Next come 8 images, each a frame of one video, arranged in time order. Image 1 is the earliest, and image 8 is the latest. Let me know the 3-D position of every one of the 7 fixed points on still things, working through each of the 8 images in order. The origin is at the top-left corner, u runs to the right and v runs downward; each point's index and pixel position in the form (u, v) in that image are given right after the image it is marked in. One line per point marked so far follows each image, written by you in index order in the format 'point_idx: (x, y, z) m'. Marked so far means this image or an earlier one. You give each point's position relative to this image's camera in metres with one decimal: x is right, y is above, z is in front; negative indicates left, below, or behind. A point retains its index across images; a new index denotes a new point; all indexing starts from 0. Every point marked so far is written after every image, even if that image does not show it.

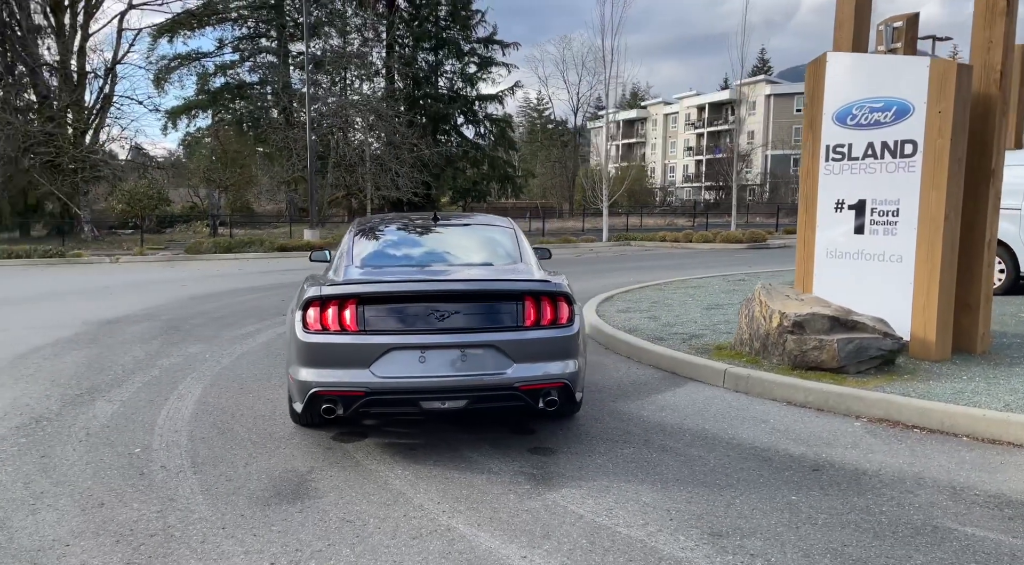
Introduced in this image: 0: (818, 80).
0: (+3.1, +2.0, +7.3) m
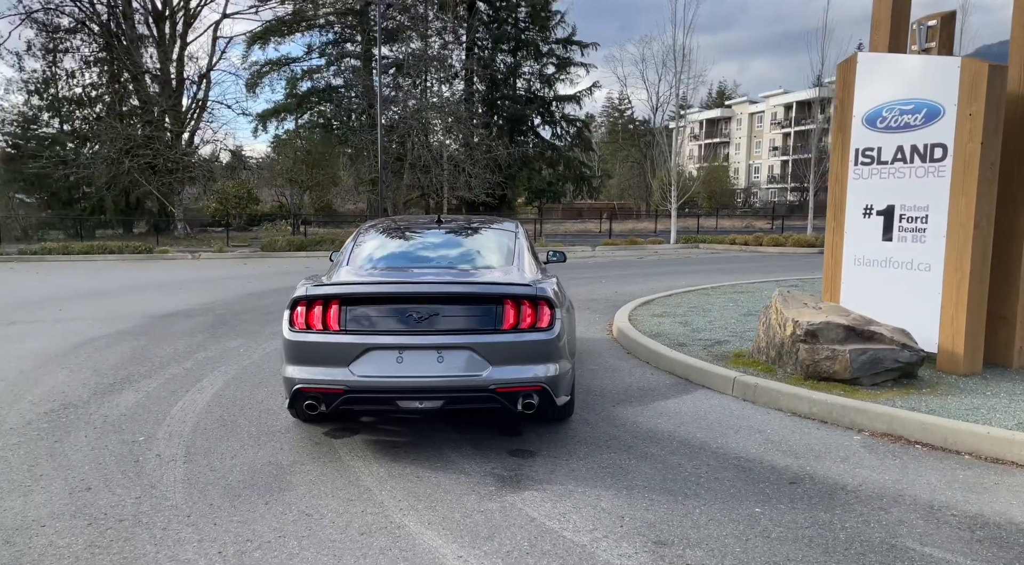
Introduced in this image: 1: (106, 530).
0: (+3.3, +2.0, +7.1) m
1: (-1.7, -1.0, +3.0) m
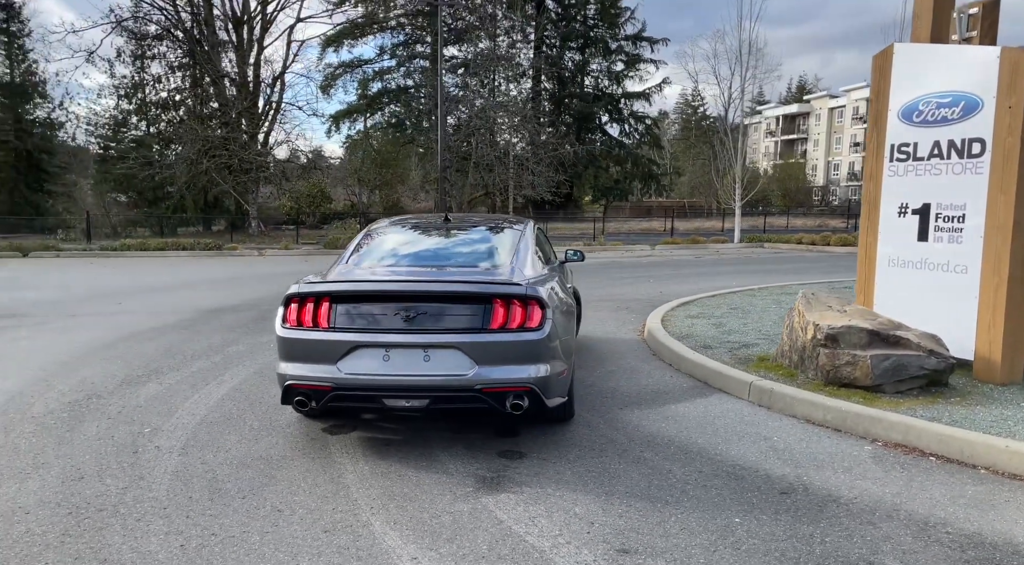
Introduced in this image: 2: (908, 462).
0: (+3.5, +1.9, +6.8) m
1: (-1.8, -1.0, +3.1) m
2: (+2.2, -1.0, +4.1) m
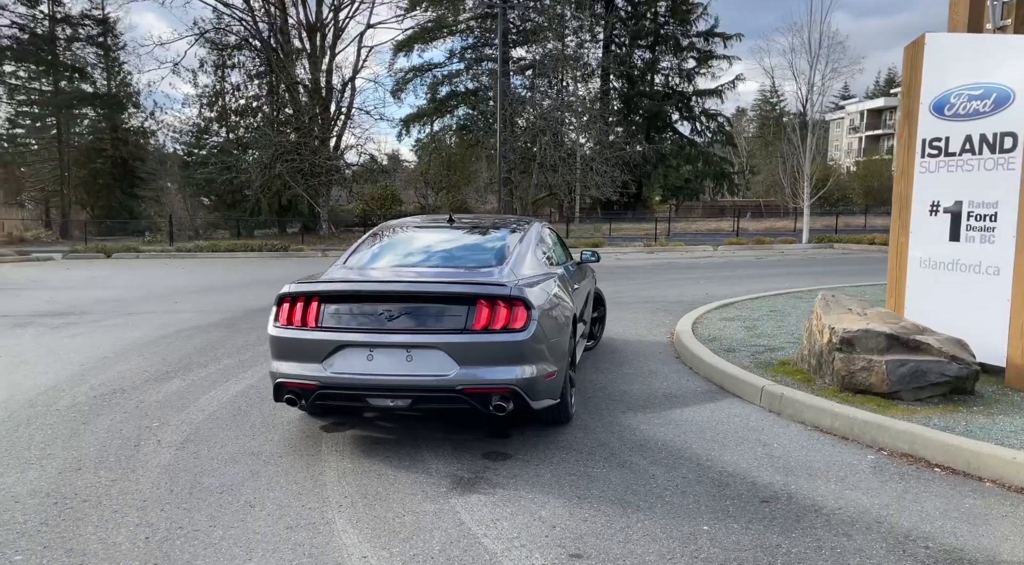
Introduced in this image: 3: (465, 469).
0: (+3.6, +1.9, +6.5) m
1: (-2.0, -1.0, +3.2) m
2: (+2.1, -1.0, +3.9) m
3: (-0.3, -1.0, +3.9) m
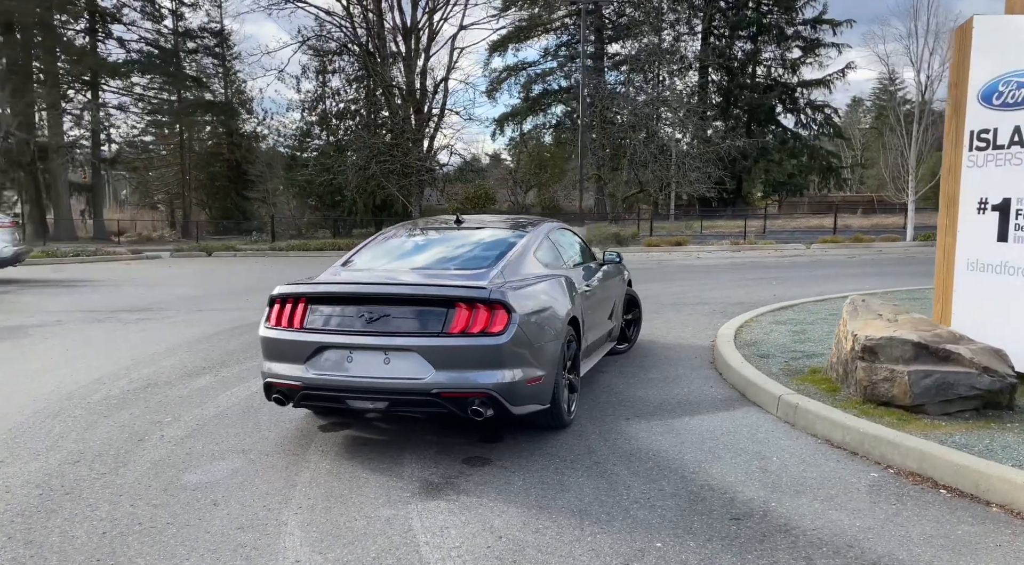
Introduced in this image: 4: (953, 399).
0: (+3.7, +1.9, +6.0) m
1: (-2.2, -1.0, +3.4) m
2: (+2.0, -1.1, +3.6) m
3: (-0.4, -1.0, +3.9) m
4: (+2.8, -0.8, +4.7) m
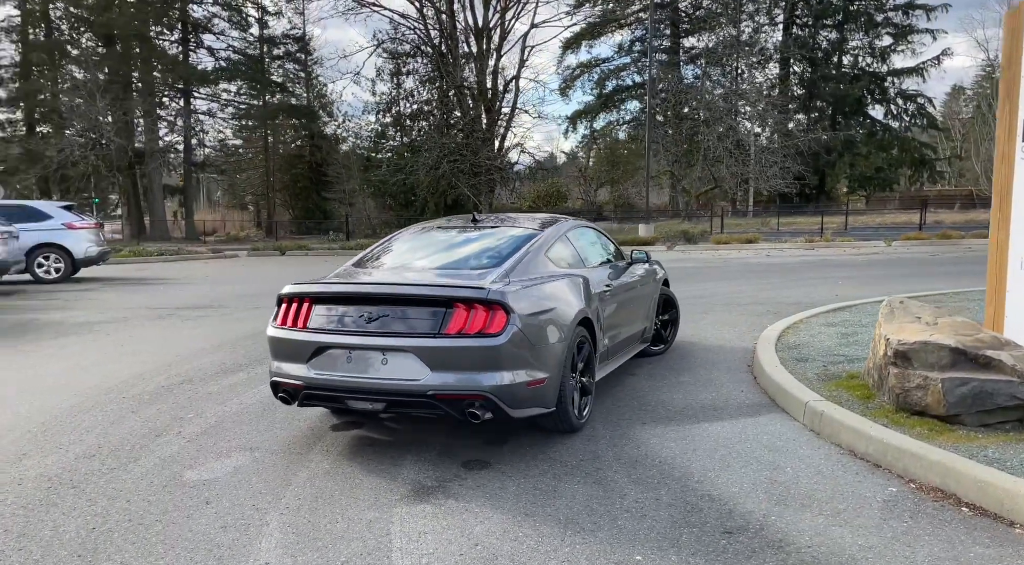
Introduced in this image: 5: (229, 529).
0: (+3.9, +1.9, +5.6) m
1: (-2.3, -1.0, +3.5) m
2: (+1.9, -1.1, +3.4) m
3: (-0.4, -1.0, +3.8) m
4: (+2.9, -0.8, +4.4) m
5: (-1.2, -1.0, +3.1) m
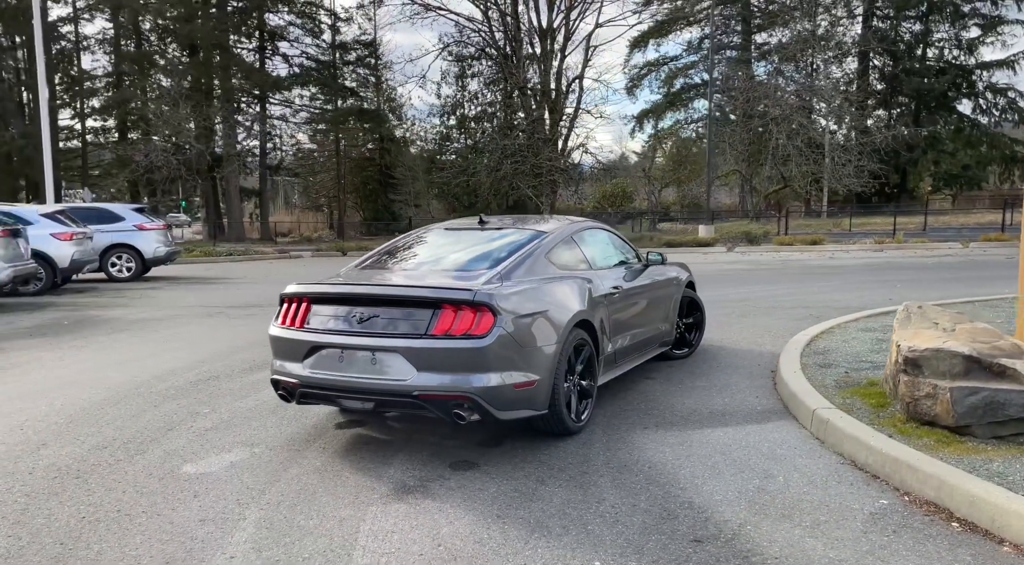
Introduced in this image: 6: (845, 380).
0: (+3.9, +1.8, +5.3) m
1: (-2.4, -1.0, +3.7) m
2: (+1.8, -1.1, +3.2) m
3: (-0.5, -1.0, +3.9) m
4: (+2.8, -0.8, +4.2) m
5: (-1.3, -1.1, +3.2) m
6: (+2.8, -0.8, +6.1) m
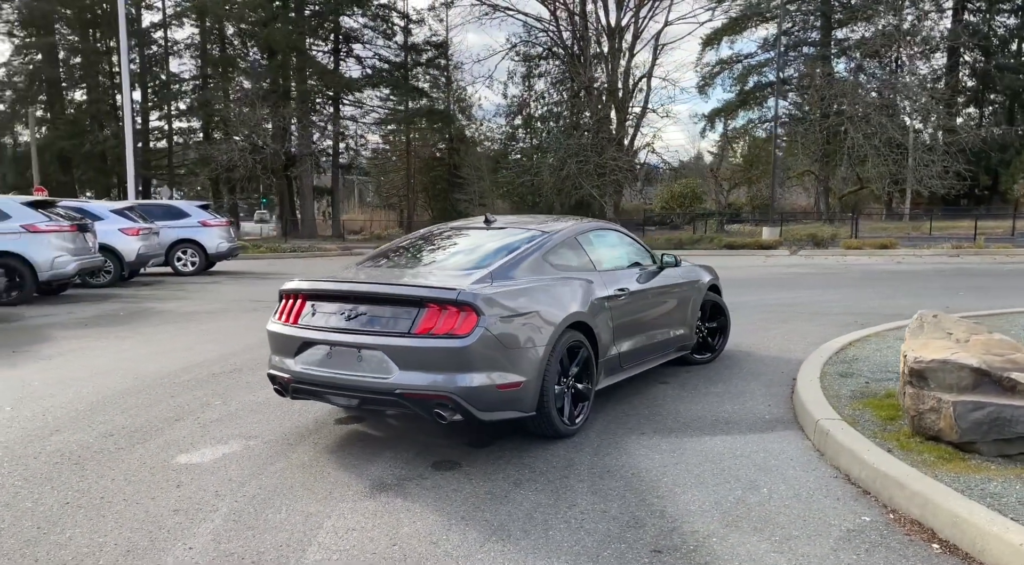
0: (+4.0, +1.8, +5.0) m
1: (-2.5, -1.0, +3.9) m
2: (+1.6, -1.1, +3.1) m
3: (-0.6, -1.0, +3.9) m
4: (+2.7, -0.8, +4.0) m
5: (-1.5, -1.0, +3.3) m
6: (+2.8, -0.9, +5.9) m
